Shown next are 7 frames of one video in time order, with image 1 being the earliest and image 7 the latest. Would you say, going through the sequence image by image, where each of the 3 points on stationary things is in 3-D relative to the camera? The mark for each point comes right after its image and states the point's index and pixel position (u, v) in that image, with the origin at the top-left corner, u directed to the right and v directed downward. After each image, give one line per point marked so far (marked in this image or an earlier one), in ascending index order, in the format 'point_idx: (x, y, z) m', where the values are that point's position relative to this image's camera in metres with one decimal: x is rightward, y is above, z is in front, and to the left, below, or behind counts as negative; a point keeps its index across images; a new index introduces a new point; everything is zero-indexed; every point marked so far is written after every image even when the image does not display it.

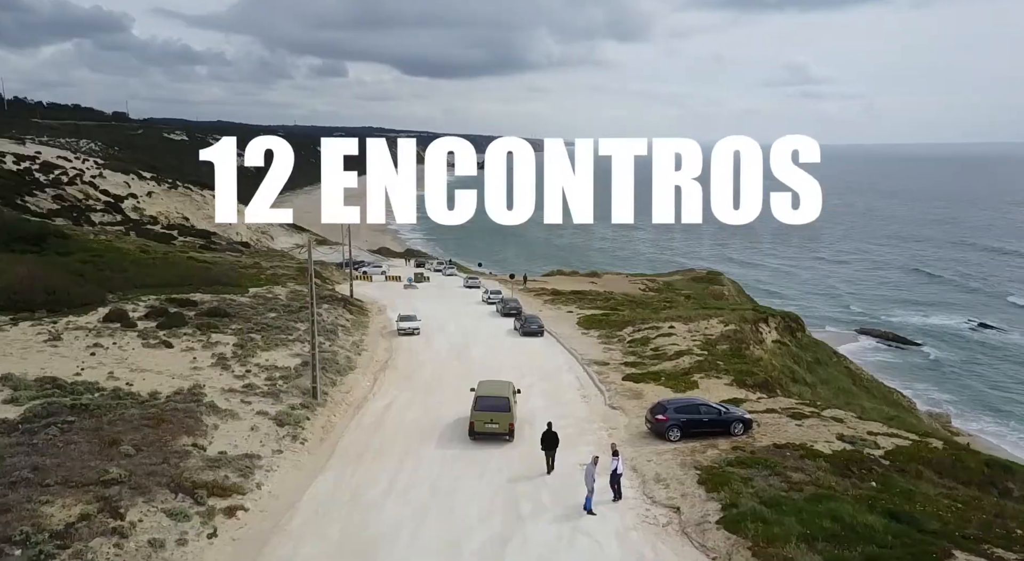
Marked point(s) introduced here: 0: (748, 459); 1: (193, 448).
0: (+6.5, -4.9, +19.0) m
1: (-8.0, -4.2, +17.3) m
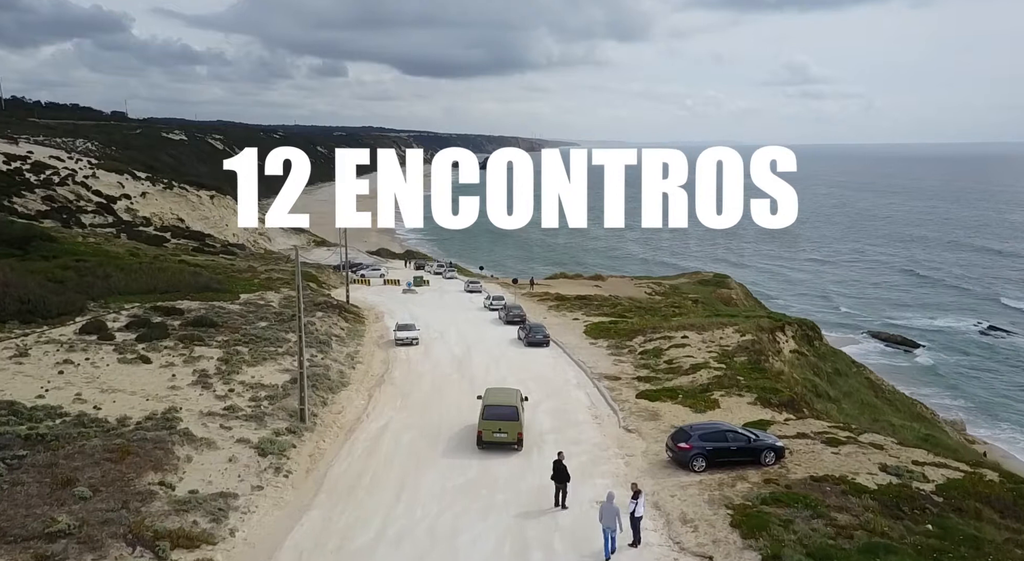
0: (+6.7, -5.2, +17.0) m
1: (-7.8, -4.6, +15.3) m
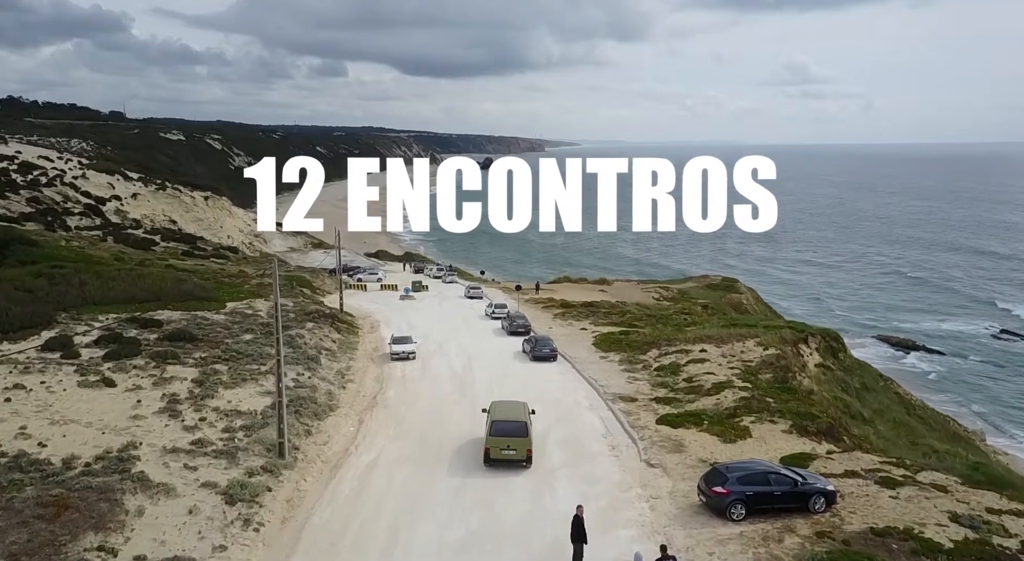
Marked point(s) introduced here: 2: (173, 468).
0: (+6.9, -5.7, +14.4) m
1: (-7.6, -5.0, +12.7) m
2: (-8.3, -4.5, +16.9) m
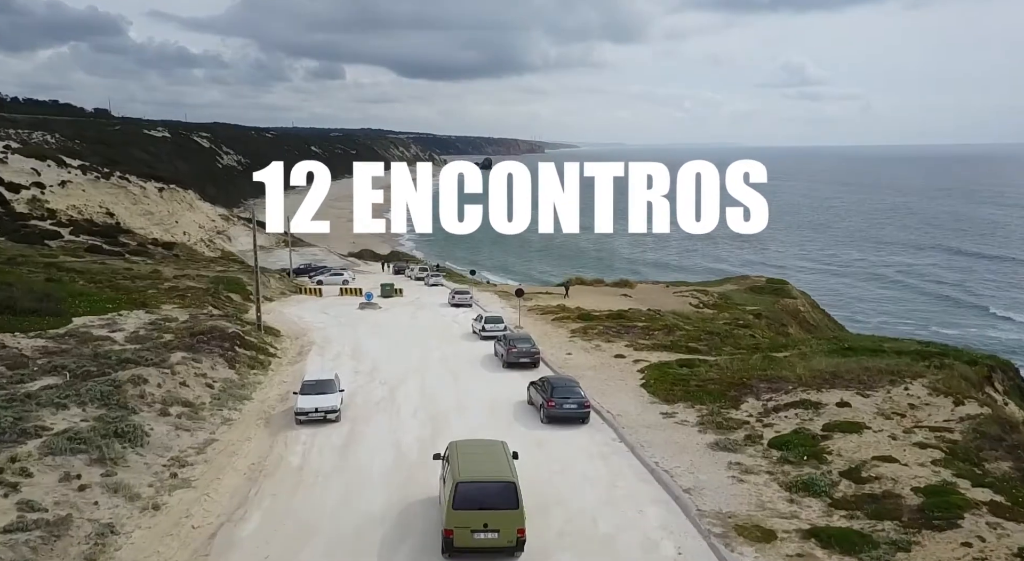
0: (+6.9, -5.7, +0.4) m
1: (-7.6, -5.0, -1.4) m
2: (-8.3, -4.6, +2.8) m
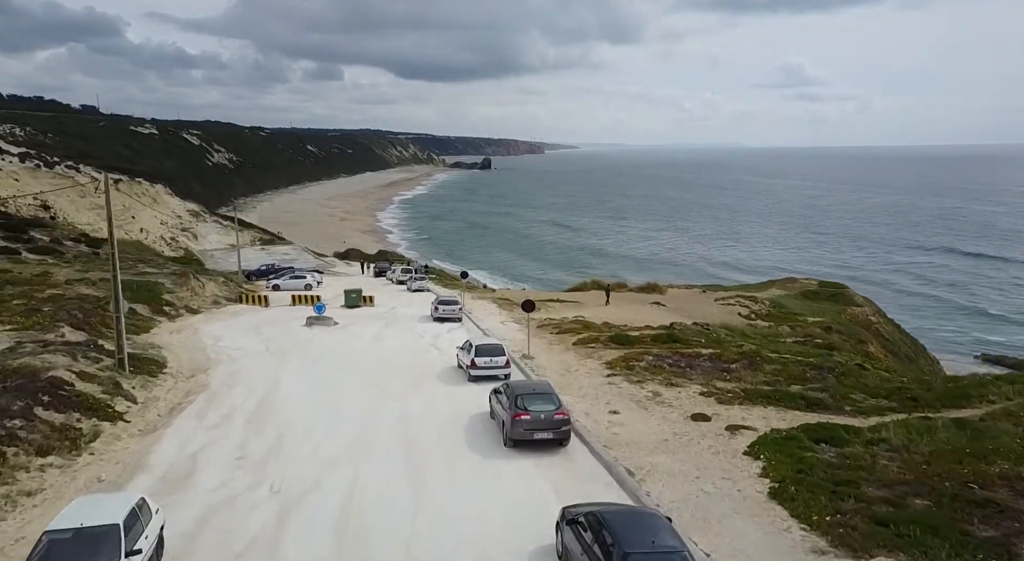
0: (+7.1, -5.8, -10.6) m
1: (-7.4, -5.2, -12.3) m
2: (-8.1, -4.8, -8.1) m
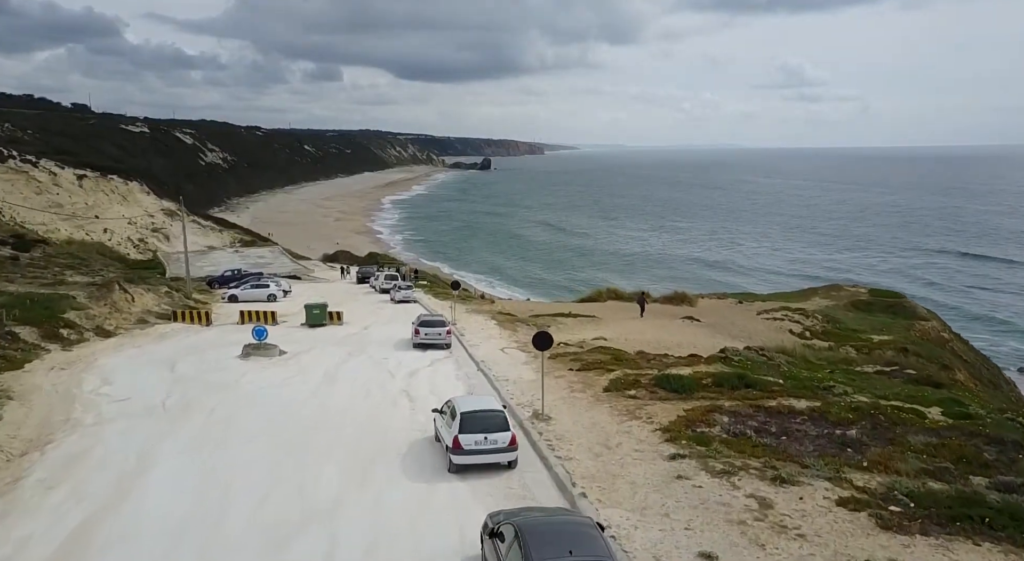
0: (+7.2, -6.3, -18.1) m
1: (-7.2, -5.7, -19.8) m
2: (-7.9, -5.3, -15.6) m
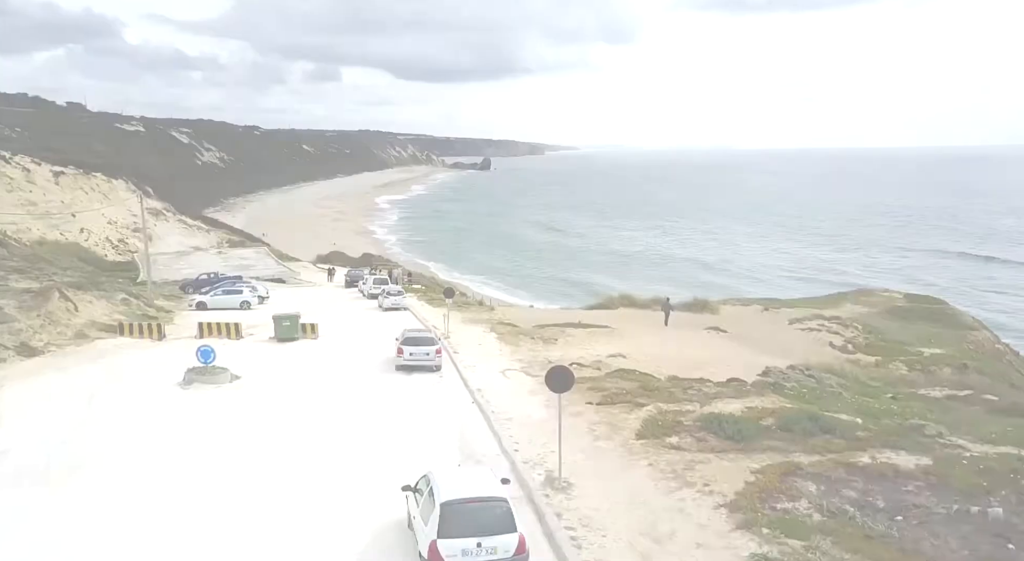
0: (+7.3, -6.5, -22.3) m
1: (-7.1, -5.9, -24.1) m
2: (-7.8, -5.5, -19.9) m
